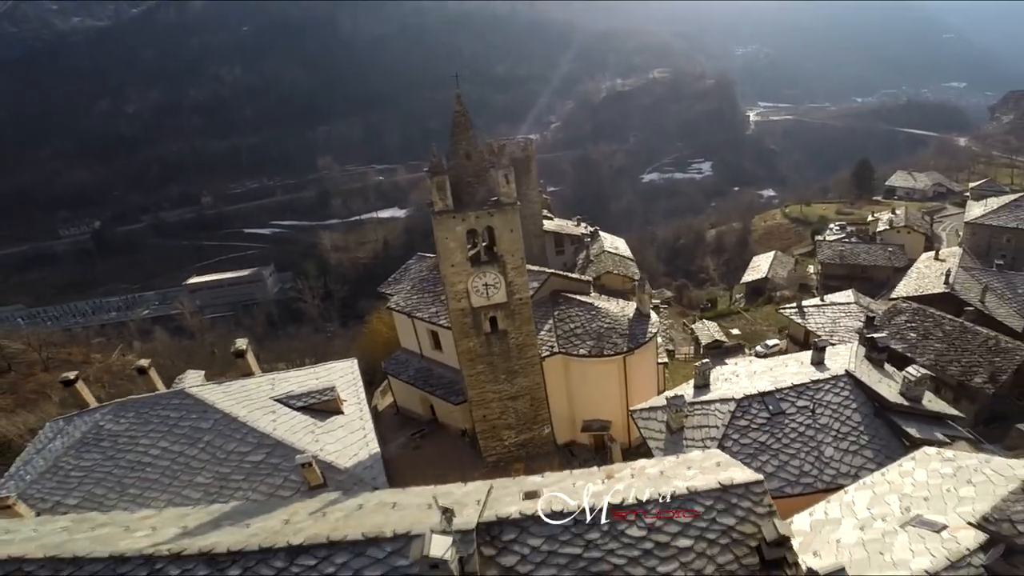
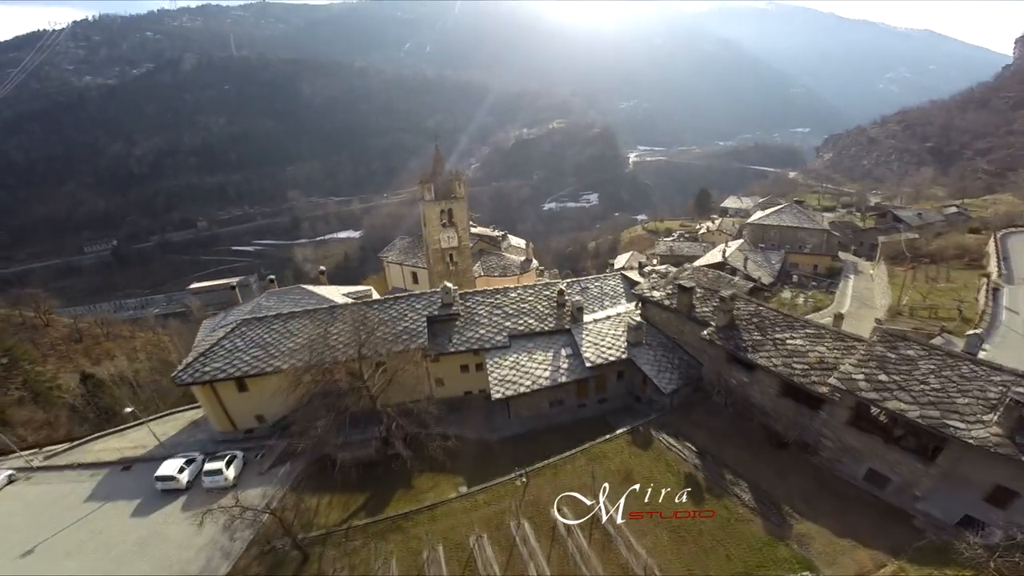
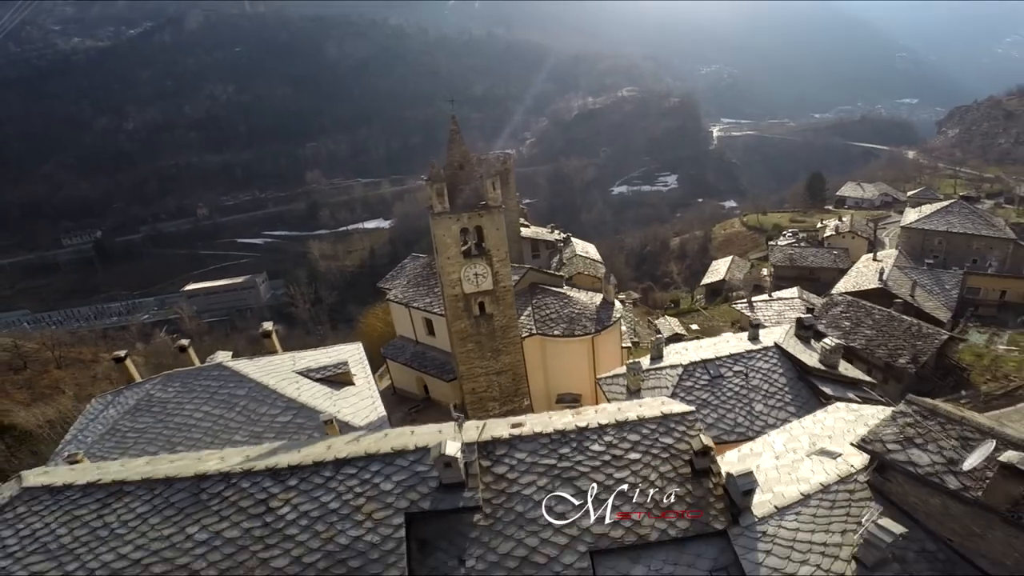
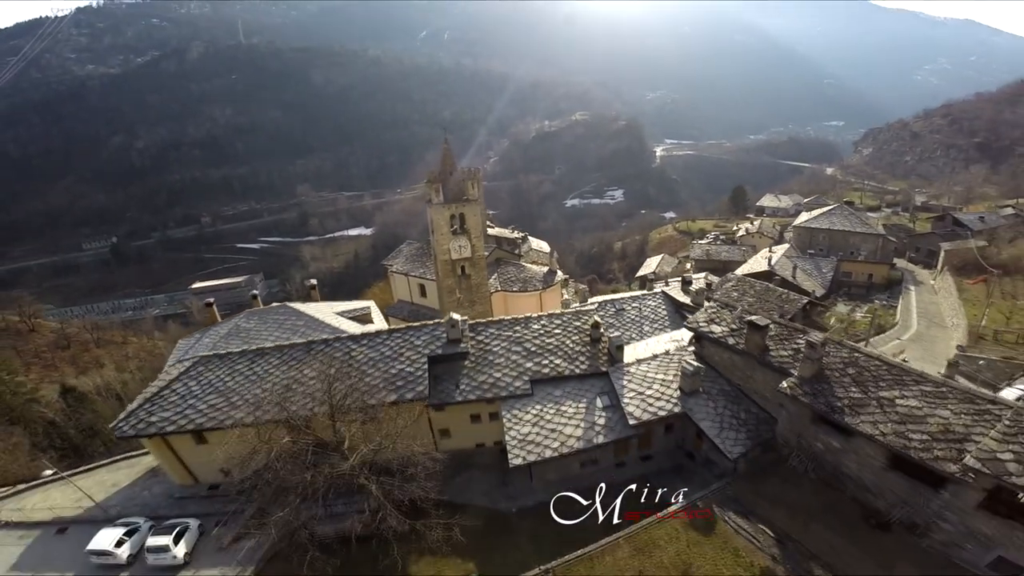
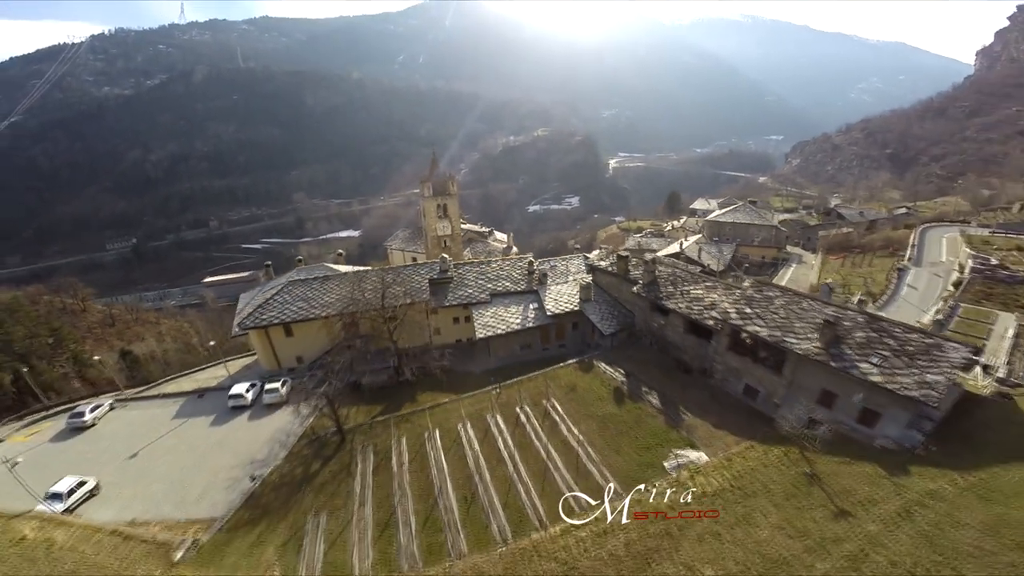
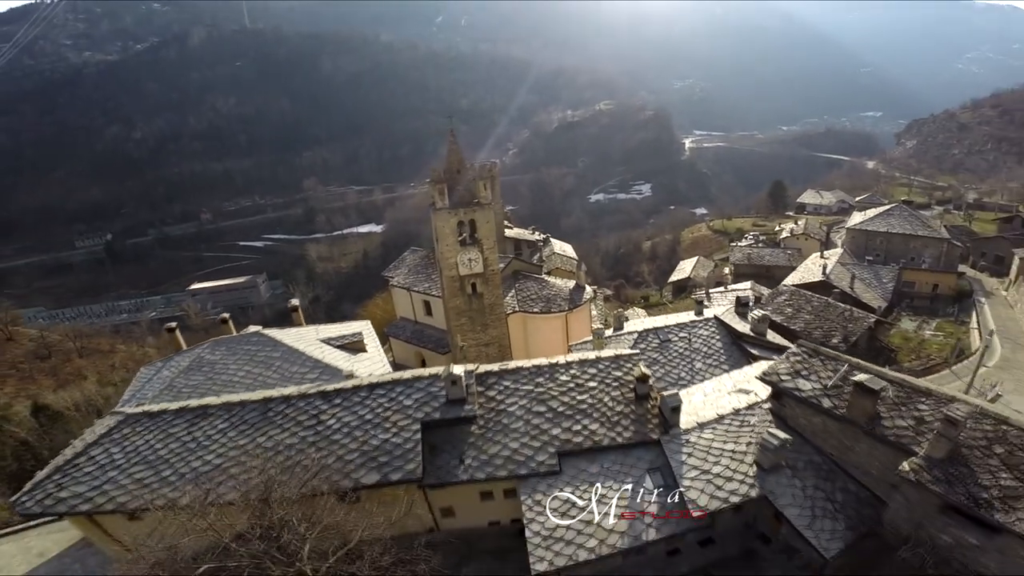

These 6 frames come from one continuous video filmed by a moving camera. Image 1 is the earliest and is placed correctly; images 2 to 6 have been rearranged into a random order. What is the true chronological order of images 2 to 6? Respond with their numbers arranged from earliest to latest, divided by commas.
3, 6, 4, 2, 5
